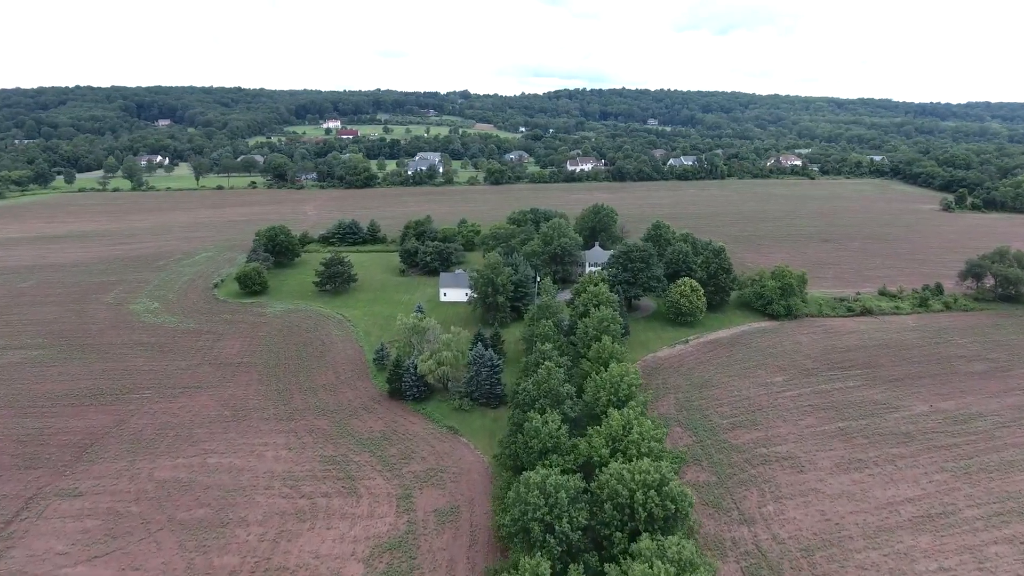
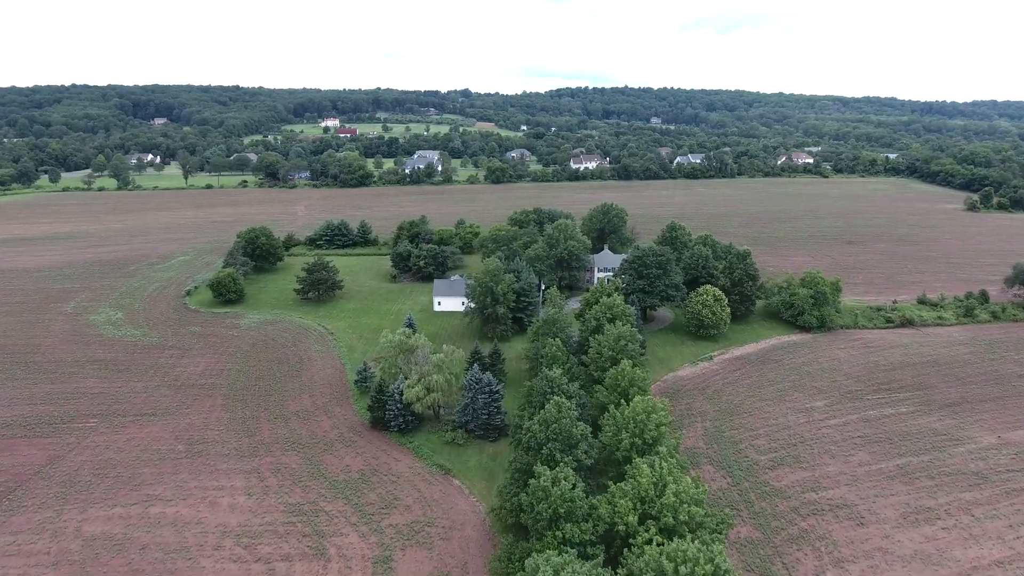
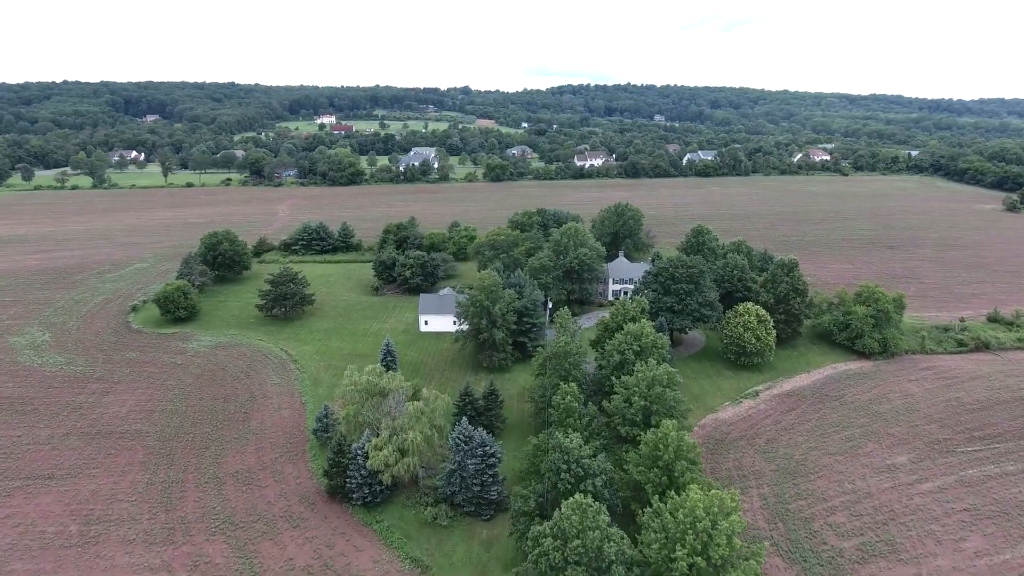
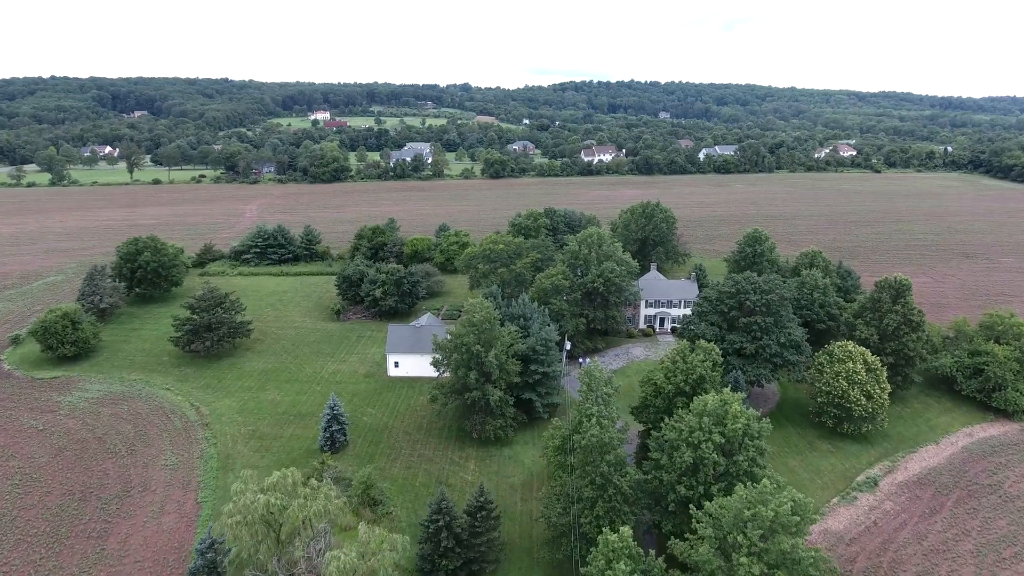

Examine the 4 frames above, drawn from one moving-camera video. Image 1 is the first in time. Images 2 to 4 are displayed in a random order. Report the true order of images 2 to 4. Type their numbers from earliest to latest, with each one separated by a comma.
2, 3, 4
